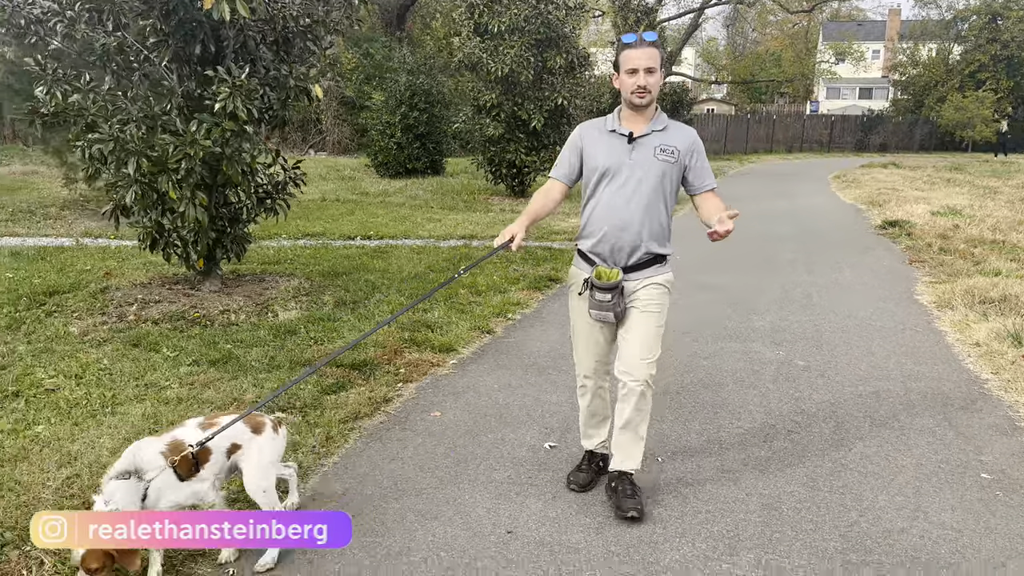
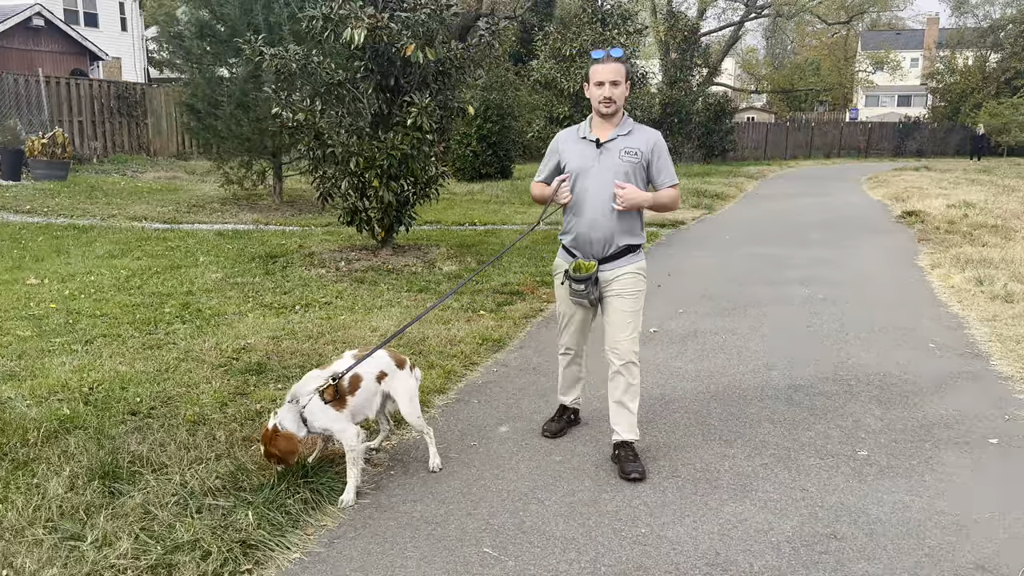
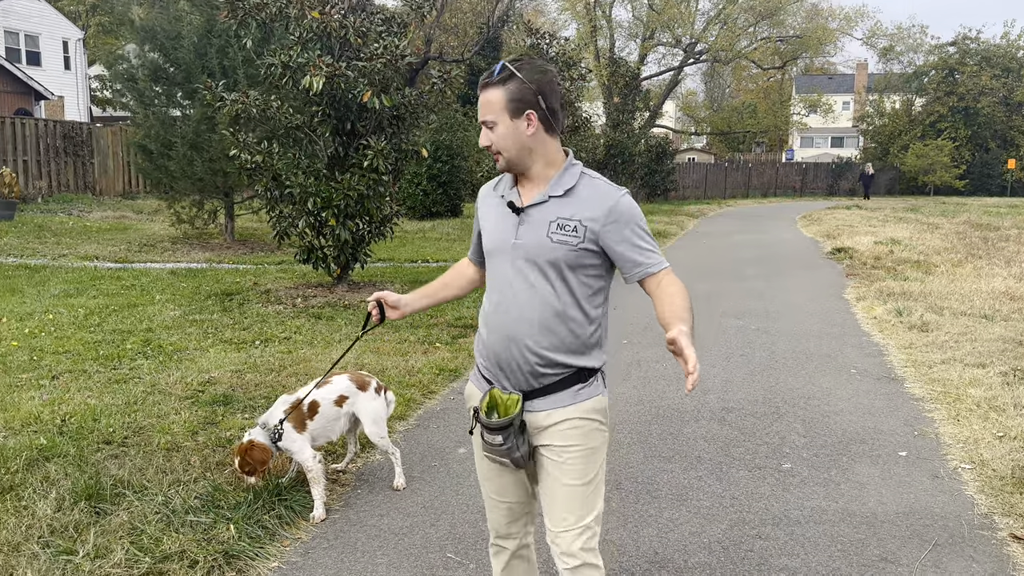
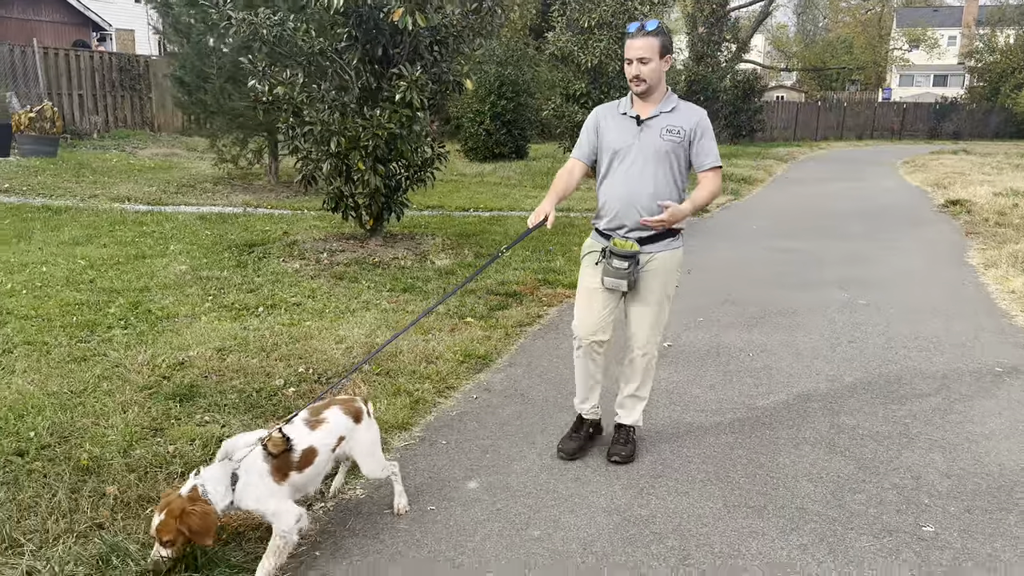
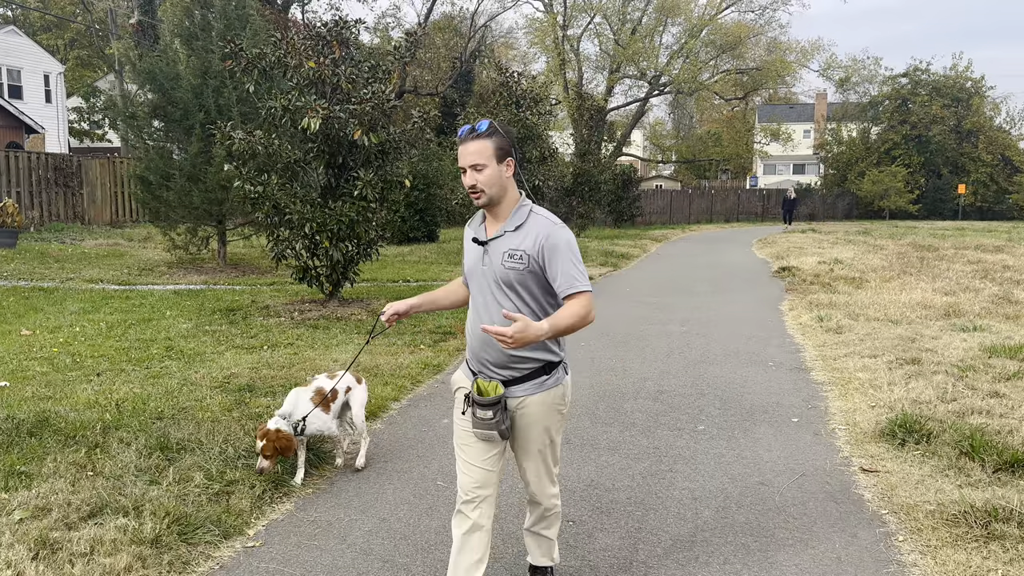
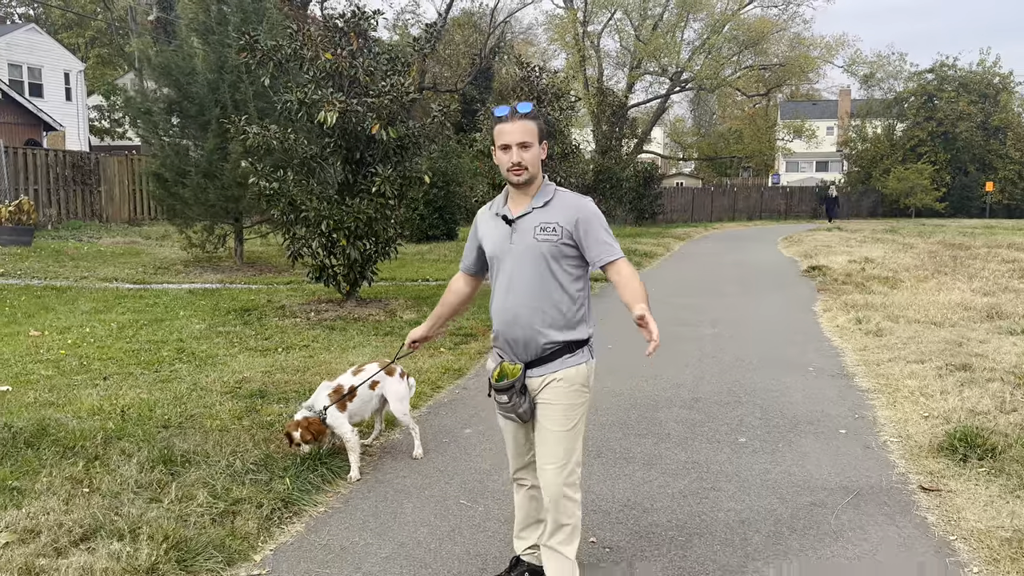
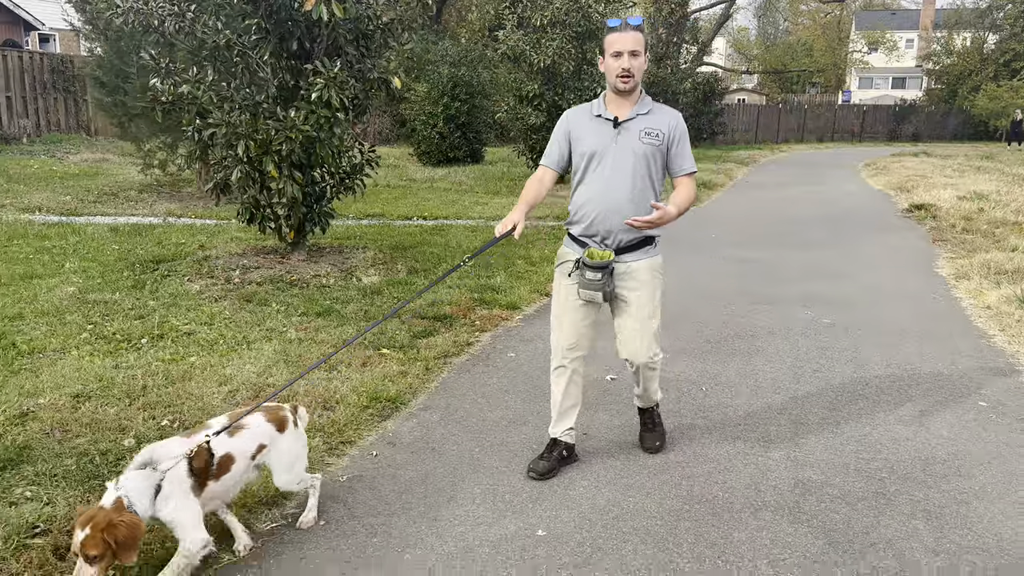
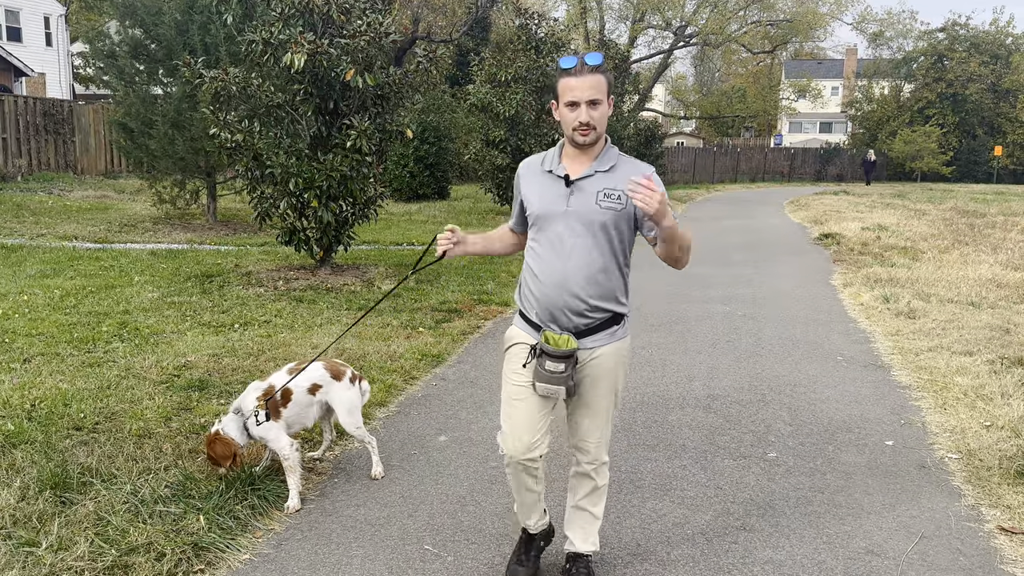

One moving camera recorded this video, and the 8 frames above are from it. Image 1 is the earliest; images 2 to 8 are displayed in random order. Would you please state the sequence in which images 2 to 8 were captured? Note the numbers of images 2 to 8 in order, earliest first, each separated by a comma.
7, 4, 2, 8, 3, 6, 5
